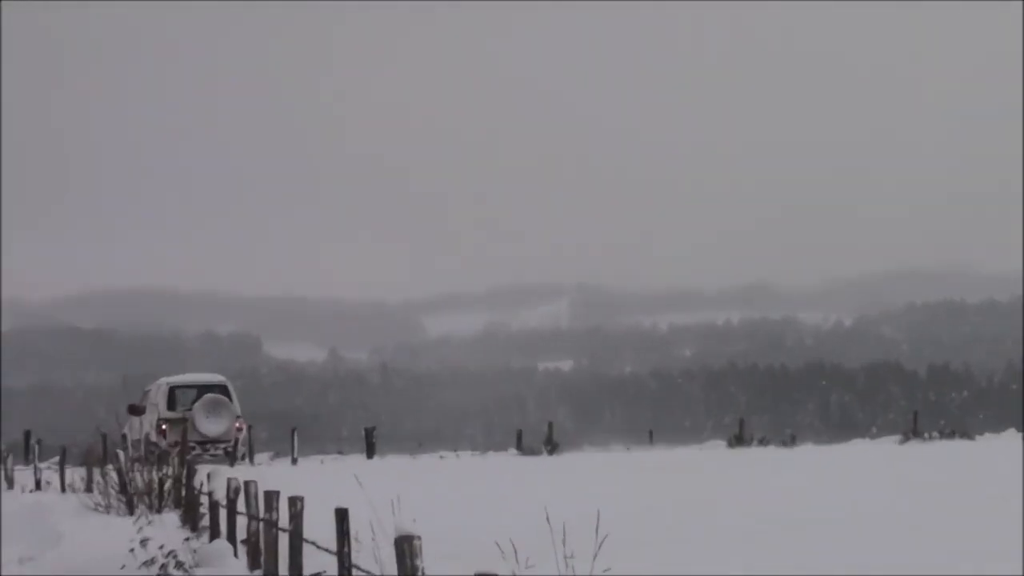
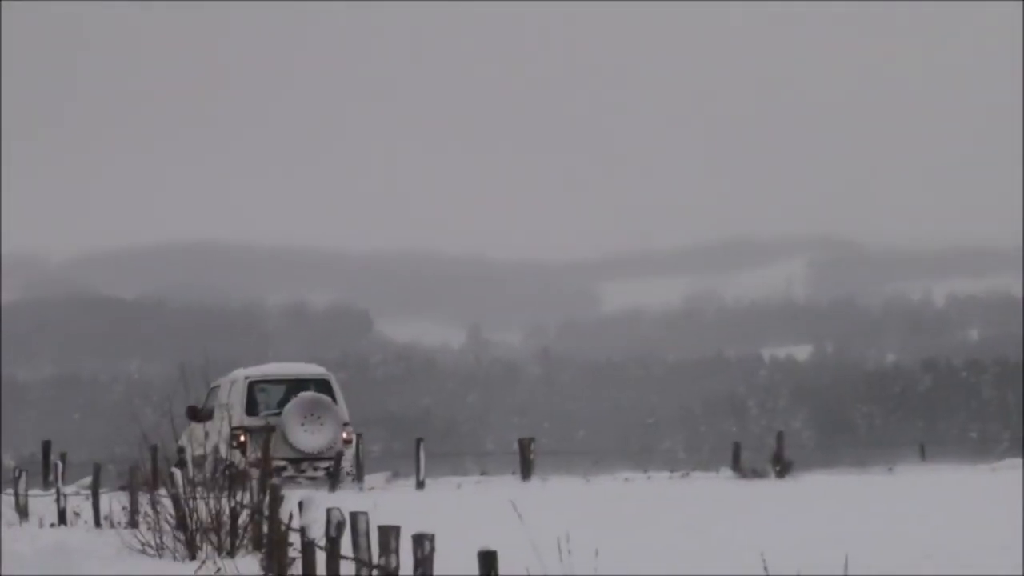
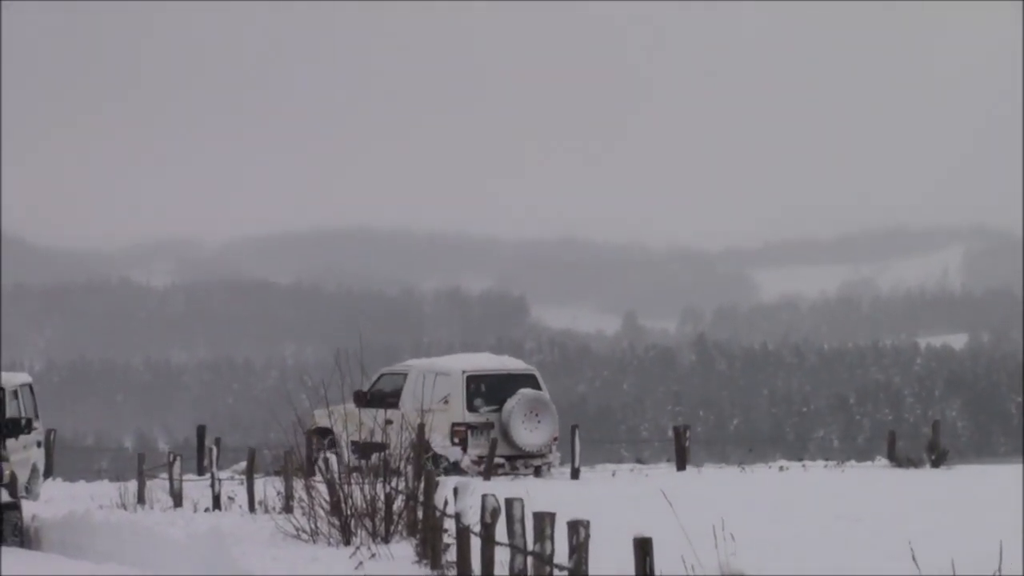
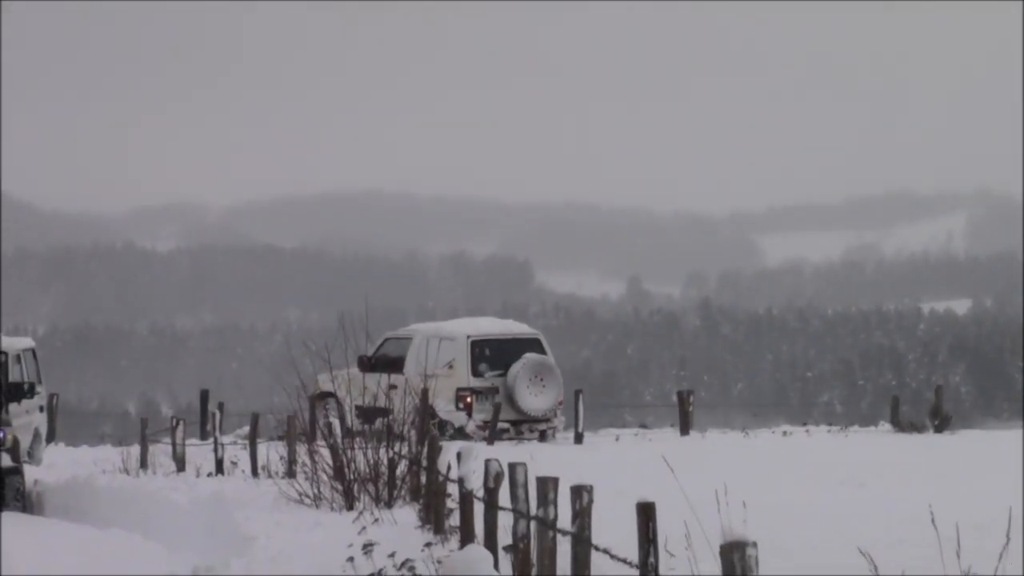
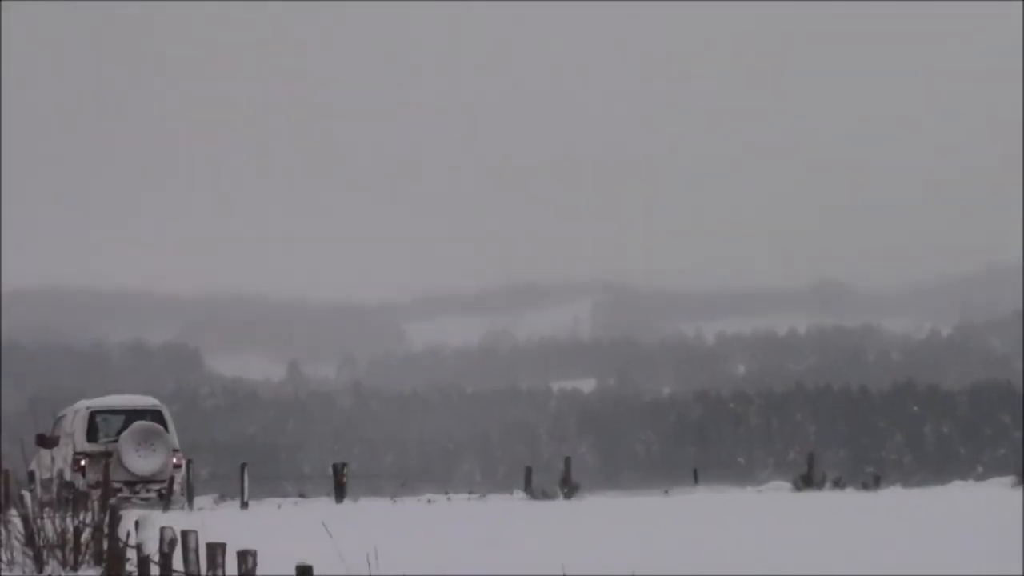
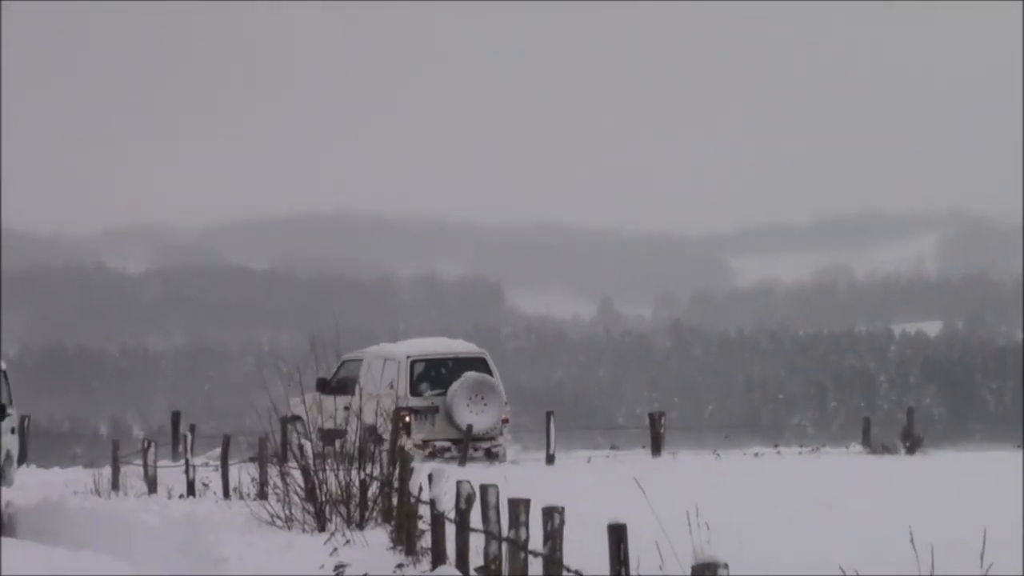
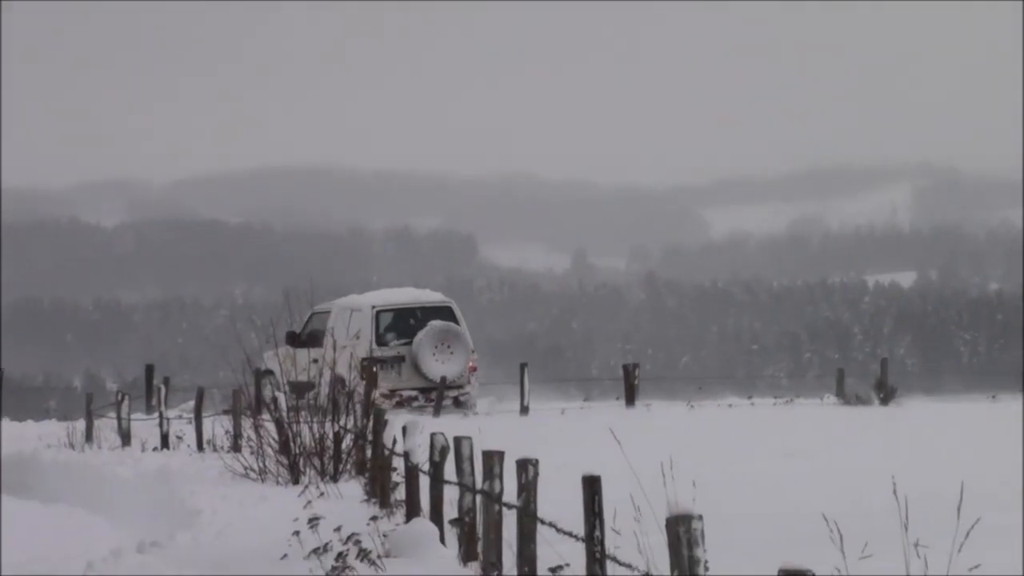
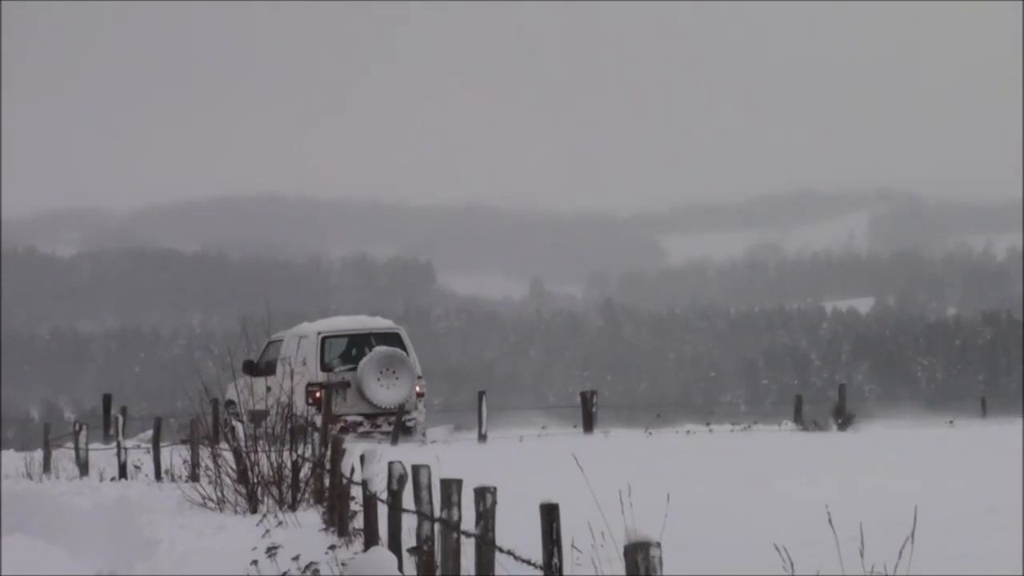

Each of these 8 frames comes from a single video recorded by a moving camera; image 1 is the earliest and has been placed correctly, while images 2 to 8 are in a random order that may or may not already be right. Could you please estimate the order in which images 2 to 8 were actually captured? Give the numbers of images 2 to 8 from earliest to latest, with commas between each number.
5, 2, 8, 7, 6, 4, 3
